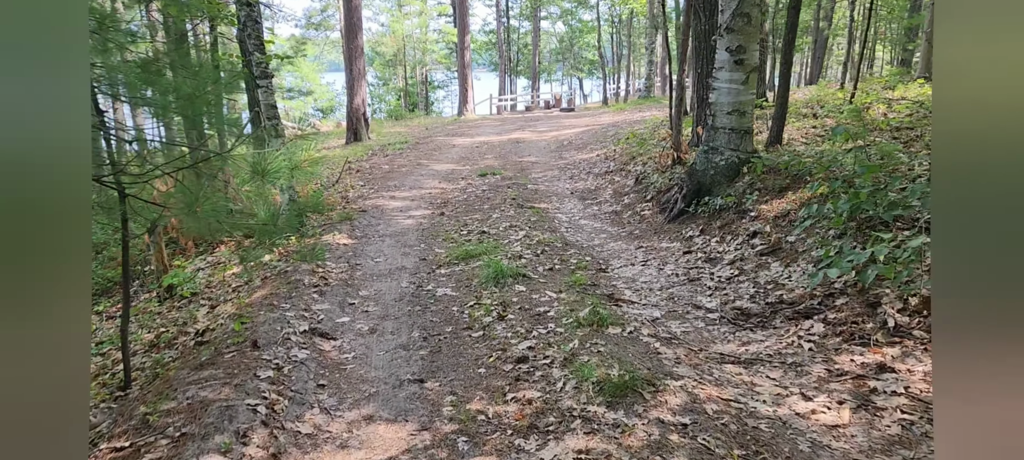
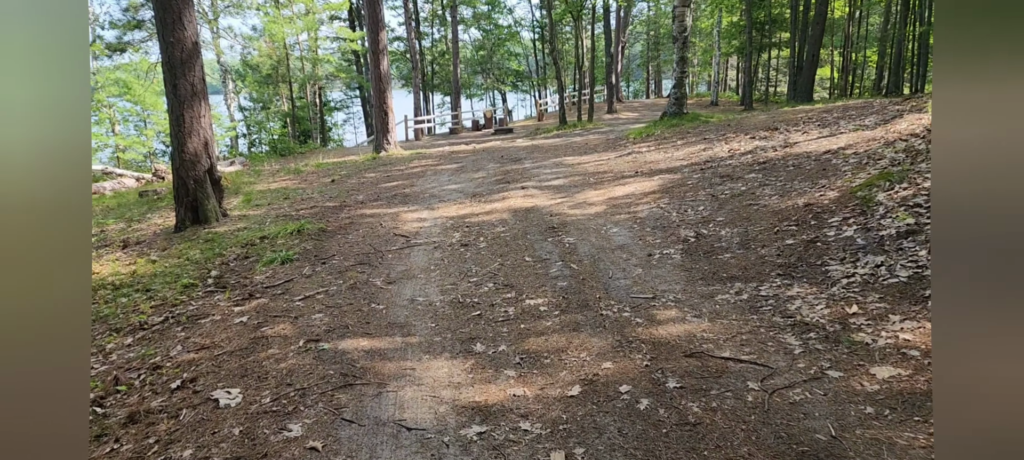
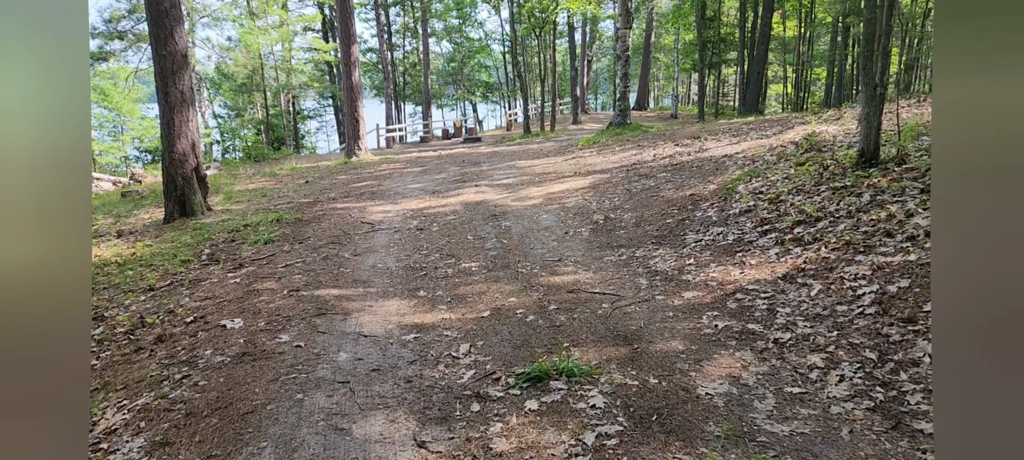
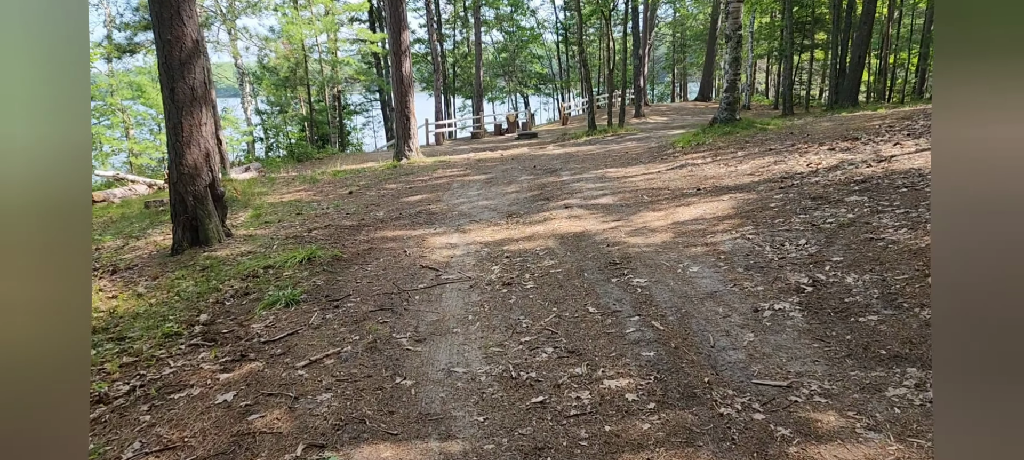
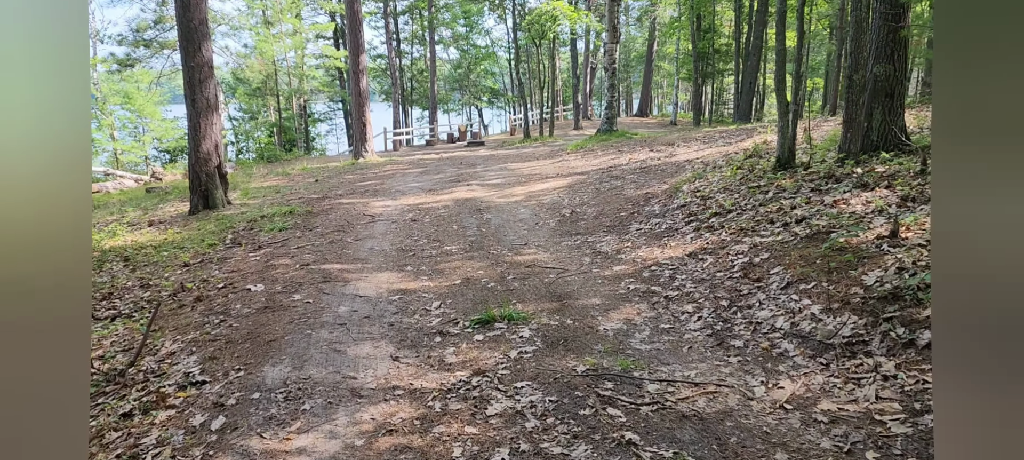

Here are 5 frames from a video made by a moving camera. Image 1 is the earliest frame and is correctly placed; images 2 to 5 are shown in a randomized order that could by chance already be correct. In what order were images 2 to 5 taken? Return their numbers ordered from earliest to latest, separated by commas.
5, 3, 2, 4
